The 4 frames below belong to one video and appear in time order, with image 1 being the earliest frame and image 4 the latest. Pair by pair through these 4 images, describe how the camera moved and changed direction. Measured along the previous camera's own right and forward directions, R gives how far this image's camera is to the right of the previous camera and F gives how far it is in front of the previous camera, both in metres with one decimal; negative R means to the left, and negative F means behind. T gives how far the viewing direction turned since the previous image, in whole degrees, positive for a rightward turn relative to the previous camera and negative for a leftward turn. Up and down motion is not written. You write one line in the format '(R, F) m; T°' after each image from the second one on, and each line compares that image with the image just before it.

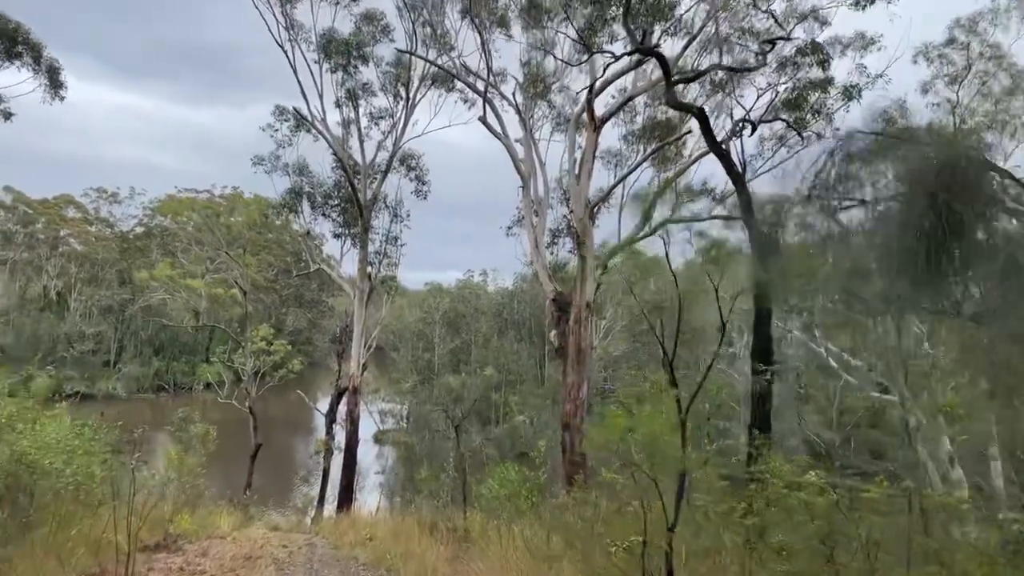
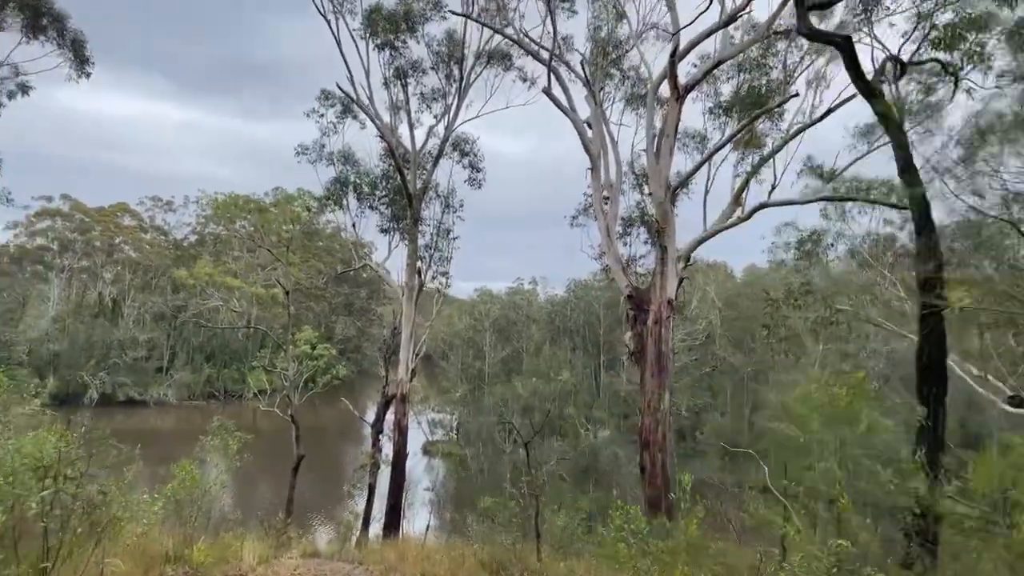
(-0.2, +1.1) m; -4°
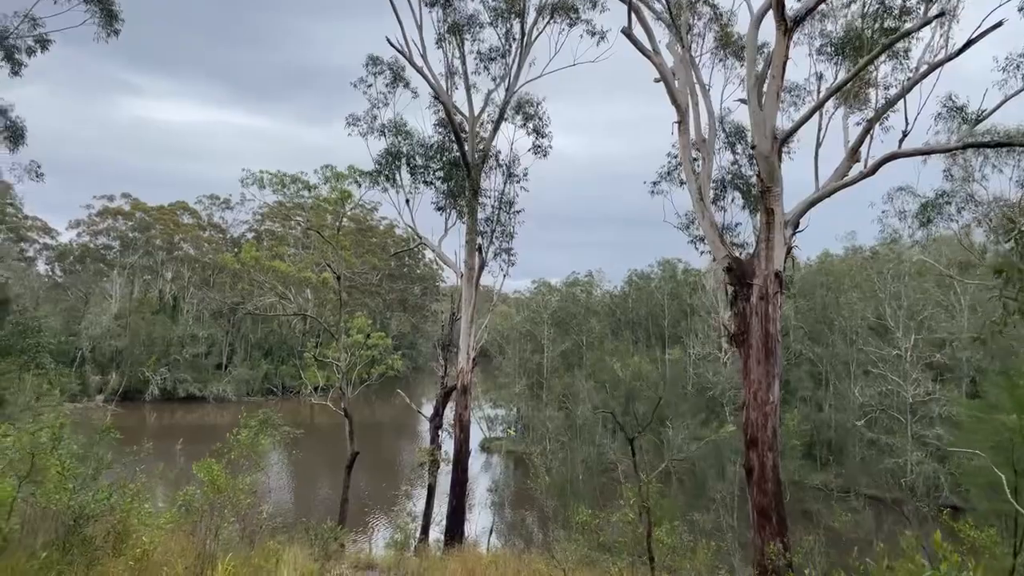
(-0.2, +1.0) m; -4°
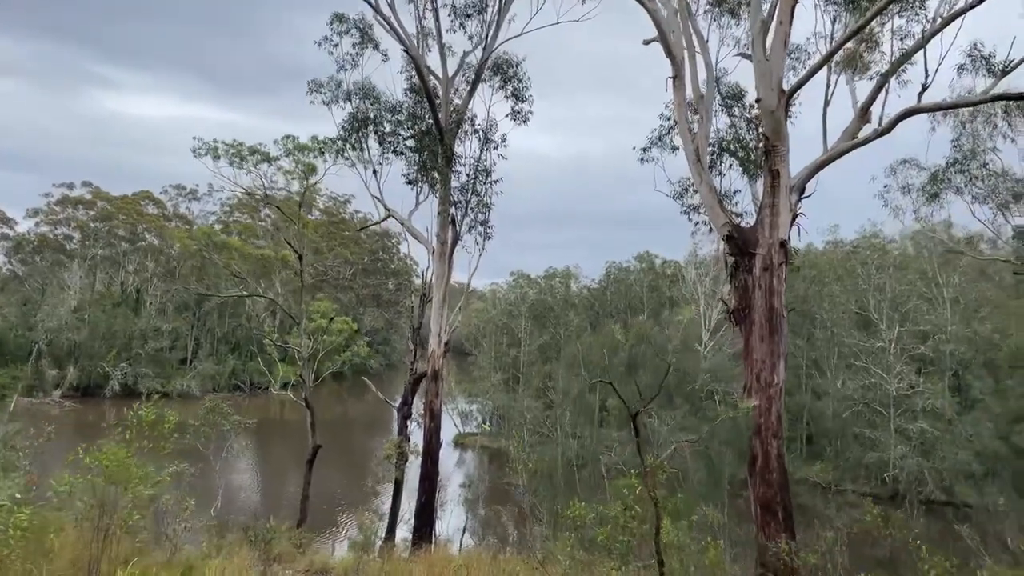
(0.0, +0.7) m; +2°
